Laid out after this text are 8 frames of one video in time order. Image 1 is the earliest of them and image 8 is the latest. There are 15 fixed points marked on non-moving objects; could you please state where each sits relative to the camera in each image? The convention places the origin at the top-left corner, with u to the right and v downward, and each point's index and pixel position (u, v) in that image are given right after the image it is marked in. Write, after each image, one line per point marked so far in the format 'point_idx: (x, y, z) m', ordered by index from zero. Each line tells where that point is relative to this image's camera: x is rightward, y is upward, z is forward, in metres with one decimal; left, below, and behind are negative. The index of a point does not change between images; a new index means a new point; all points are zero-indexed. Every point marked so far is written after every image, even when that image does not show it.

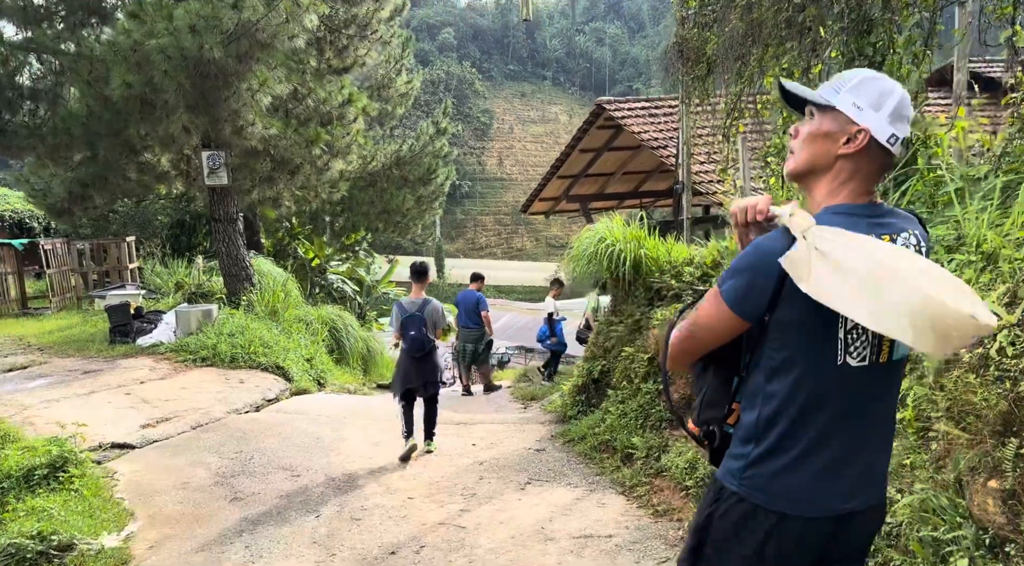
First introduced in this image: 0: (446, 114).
0: (-1.4, +3.3, +16.1) m
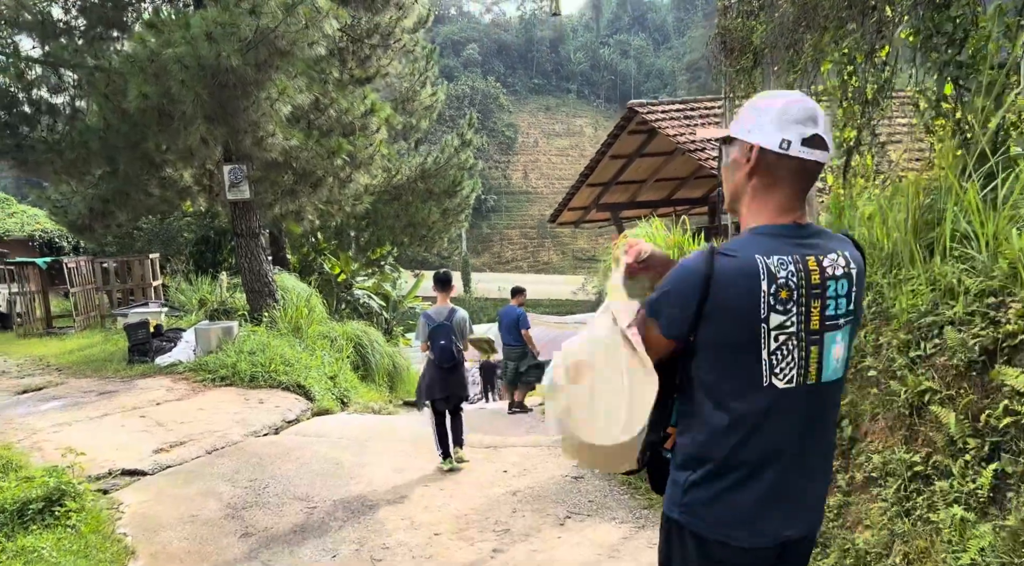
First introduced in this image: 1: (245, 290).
0: (-0.9, +3.0, +15.8) m
1: (-3.5, -0.1, +10.7) m
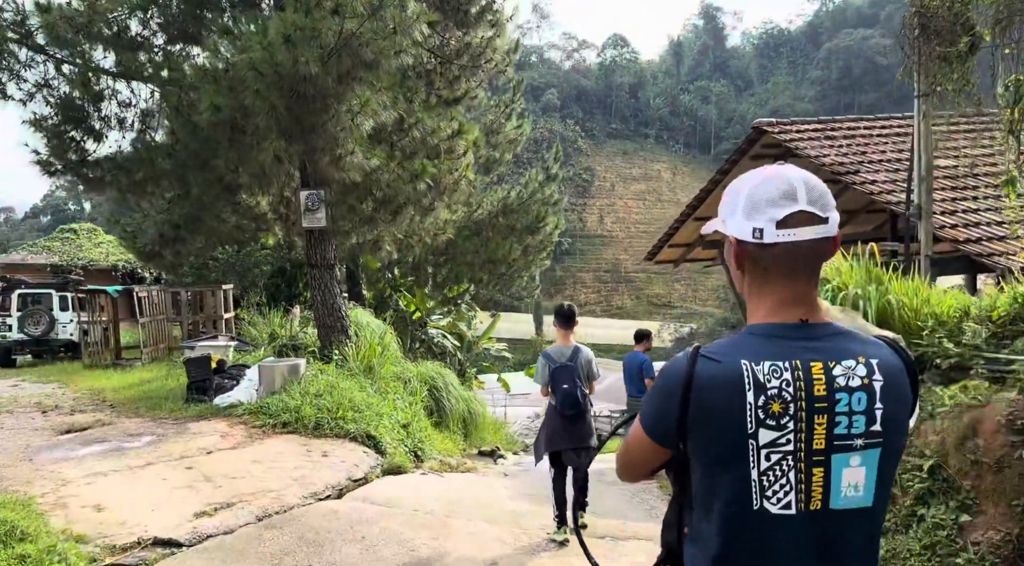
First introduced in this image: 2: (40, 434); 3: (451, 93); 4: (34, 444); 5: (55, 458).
0: (+0.8, +2.2, +14.8) m
1: (-2.3, -0.5, +9.9) m
2: (-3.9, -1.3, +6.9) m
3: (-0.7, +2.2, +9.6) m
4: (-3.8, -1.3, +6.5) m
5: (-3.3, -1.3, +5.9) m
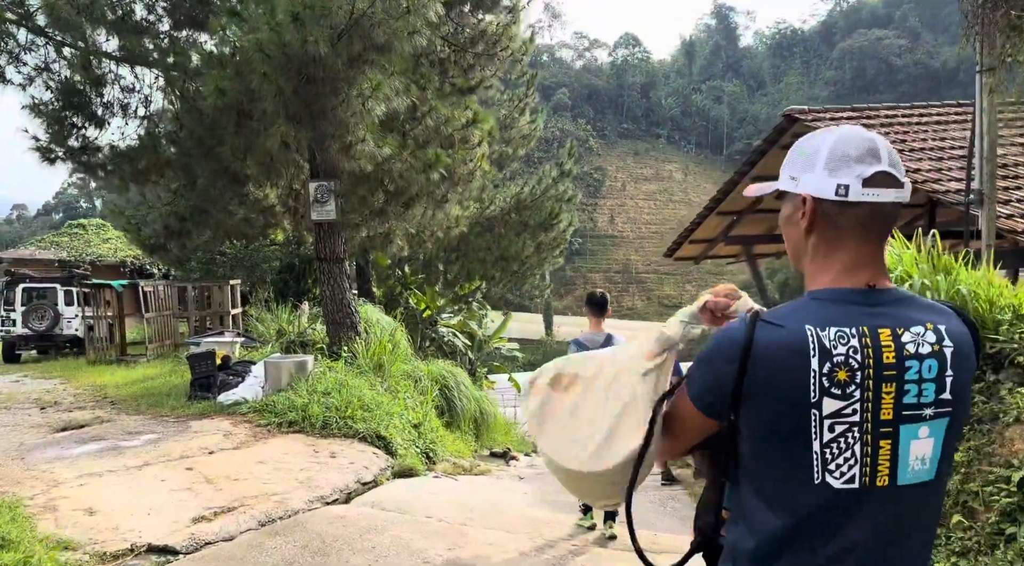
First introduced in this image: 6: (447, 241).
0: (+1.0, +2.3, +14.5) m
1: (-2.2, -0.4, +9.5) m
2: (-3.8, -1.2, +6.6) m
3: (-0.5, +2.3, +9.3) m
4: (-3.6, -1.2, +6.2) m
5: (-3.2, -1.2, +5.6) m
6: (-1.0, +0.7, +13.2) m
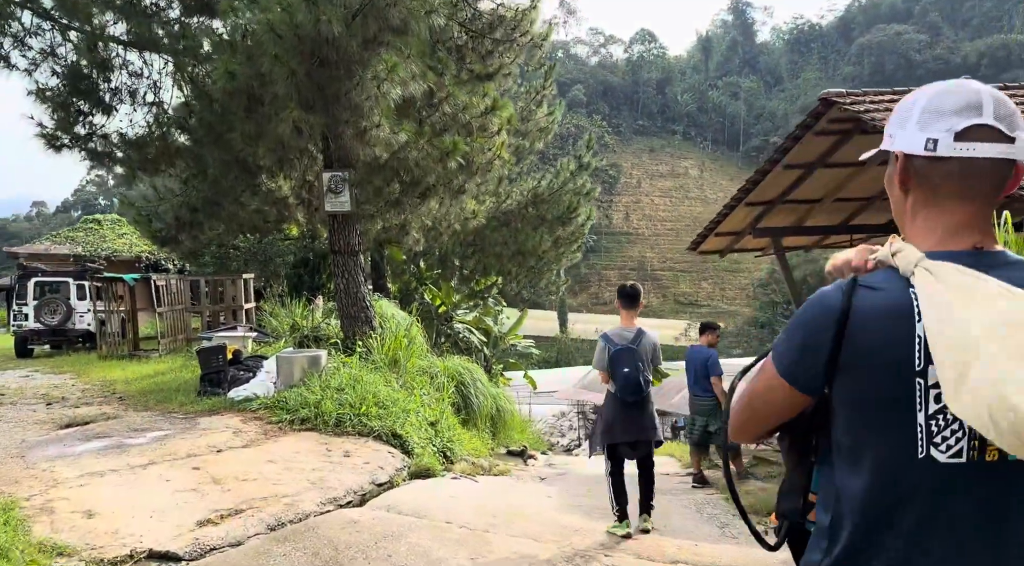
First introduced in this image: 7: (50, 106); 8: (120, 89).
0: (+1.3, +2.4, +14.1) m
1: (-1.9, -0.4, +9.3) m
2: (-3.6, -1.1, +6.3) m
3: (-0.3, +2.3, +9.0) m
4: (-3.5, -1.1, +5.9) m
5: (-3.0, -1.1, +5.4) m
6: (-0.8, +0.8, +12.9) m
7: (-4.3, +1.6, +7.6) m
8: (-3.7, +1.8, +7.7) m
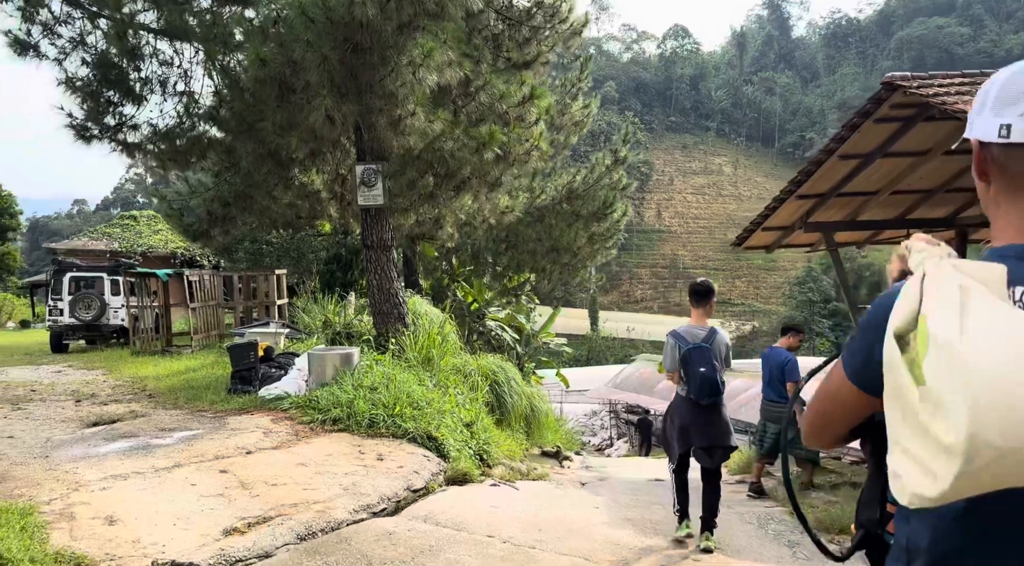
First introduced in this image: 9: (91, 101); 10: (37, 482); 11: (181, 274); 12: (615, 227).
0: (+1.9, +2.4, +13.8) m
1: (-1.5, -0.3, +9.0) m
2: (-3.3, -1.1, +6.1) m
3: (+0.1, +2.4, +8.7) m
4: (-3.2, -1.1, +5.7) m
5: (-2.7, -1.1, +5.2) m
6: (-0.2, +0.8, +12.6) m
7: (-3.9, +1.7, +7.4) m
8: (-3.3, +1.9, +7.5) m
9: (-3.8, +1.7, +7.4) m
10: (-2.7, -1.1, +4.6) m
11: (-5.7, +0.2, +14.1) m
12: (+1.7, +0.9, +13.5) m
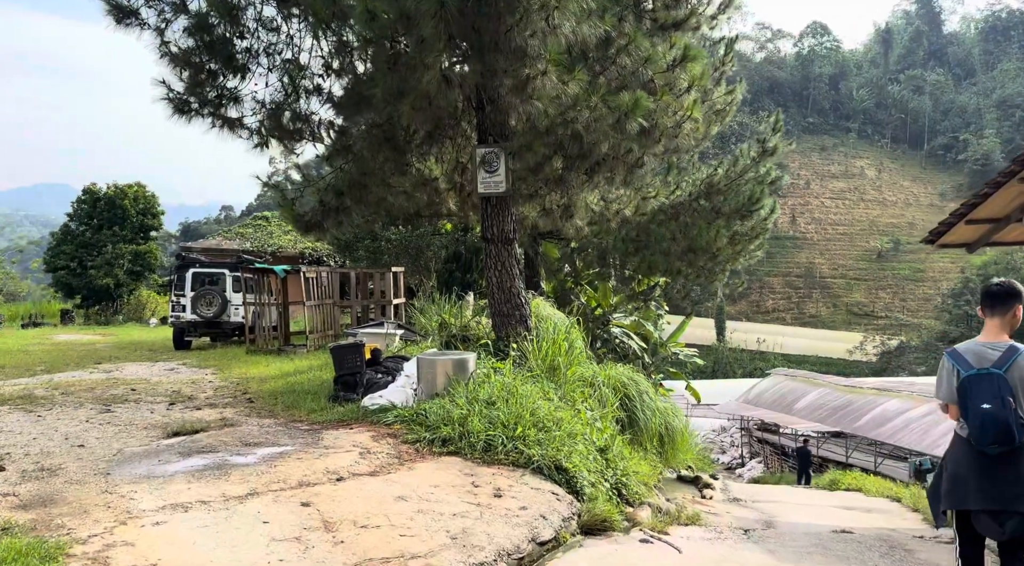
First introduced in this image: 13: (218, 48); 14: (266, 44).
0: (+4.0, +2.3, +12.2) m
1: (-0.2, -0.3, +8.0) m
2: (-2.4, -1.0, +5.4) m
3: (+1.4, +2.4, +7.4) m
4: (-2.3, -1.0, +4.9) m
5: (-2.0, -1.0, +4.3) m
6: (+1.7, +0.8, +11.3) m
7: (-2.7, +1.8, +6.7) m
8: (-2.1, +1.9, +6.8) m
9: (-2.6, +1.7, +6.7) m
10: (-2.0, -1.0, +3.8) m
11: (-3.5, +0.2, +13.6) m
12: (+3.7, +0.9, +12.0) m
13: (-2.4, +1.9, +6.7) m
14: (-2.1, +2.0, +6.8) m
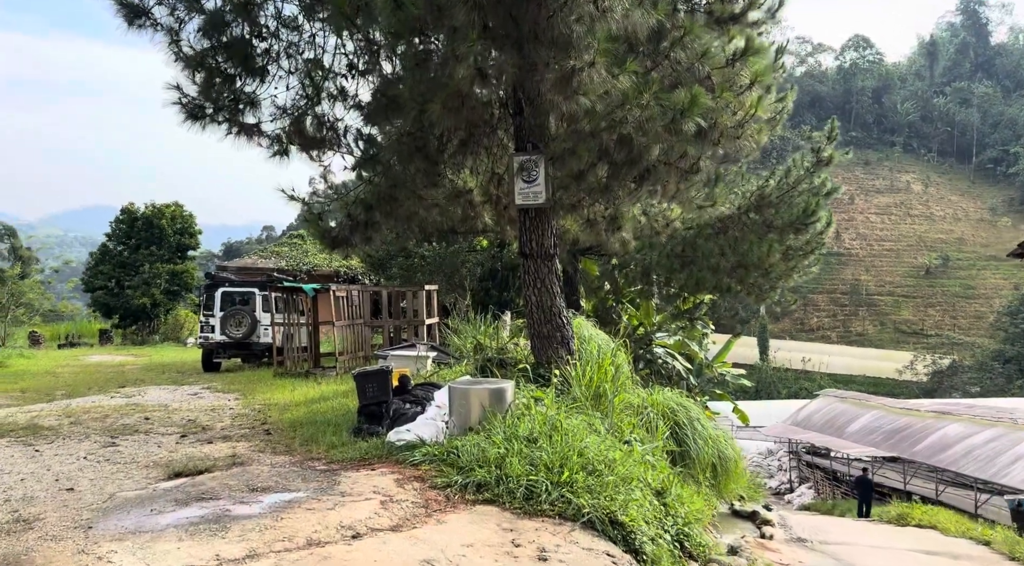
0: (+4.6, +2.1, +11.4) m
1: (+0.2, -0.5, +7.3) m
2: (-2.1, -1.1, +4.8) m
3: (+1.8, +2.2, +6.7) m
4: (-2.1, -1.1, +4.4) m
5: (-1.8, -1.1, +3.7) m
6: (+2.2, +0.5, +10.6) m
7: (-2.4, +1.6, +6.2) m
8: (-1.8, +1.8, +6.2) m
9: (-2.3, +1.6, +6.2) m
10: (-1.8, -1.1, +3.2) m
11: (-2.9, -0.1, +13.1) m
12: (+4.3, +0.6, +11.1) m
13: (-2.1, +1.8, +6.2) m
14: (-1.7, +1.8, +6.3) m
